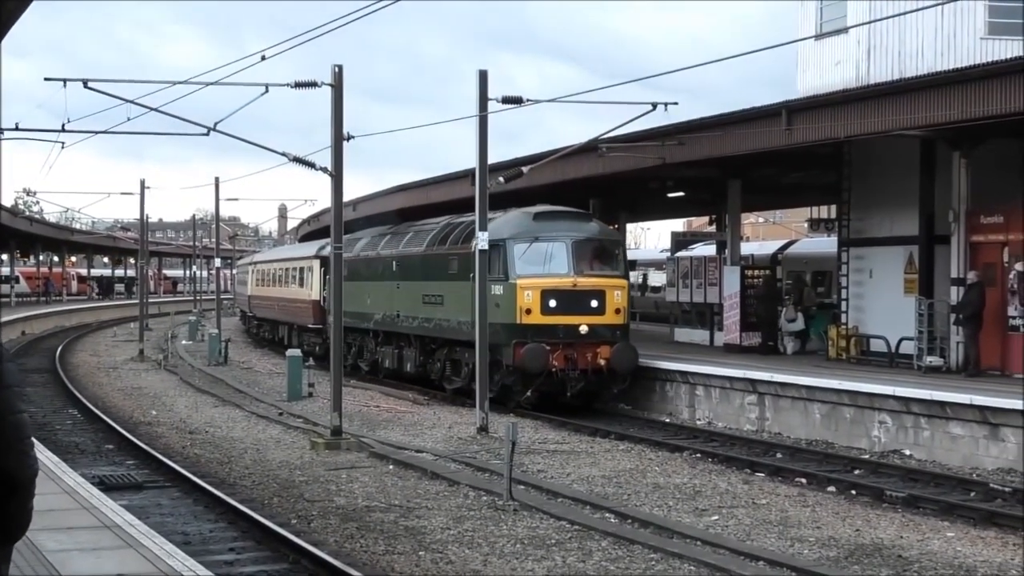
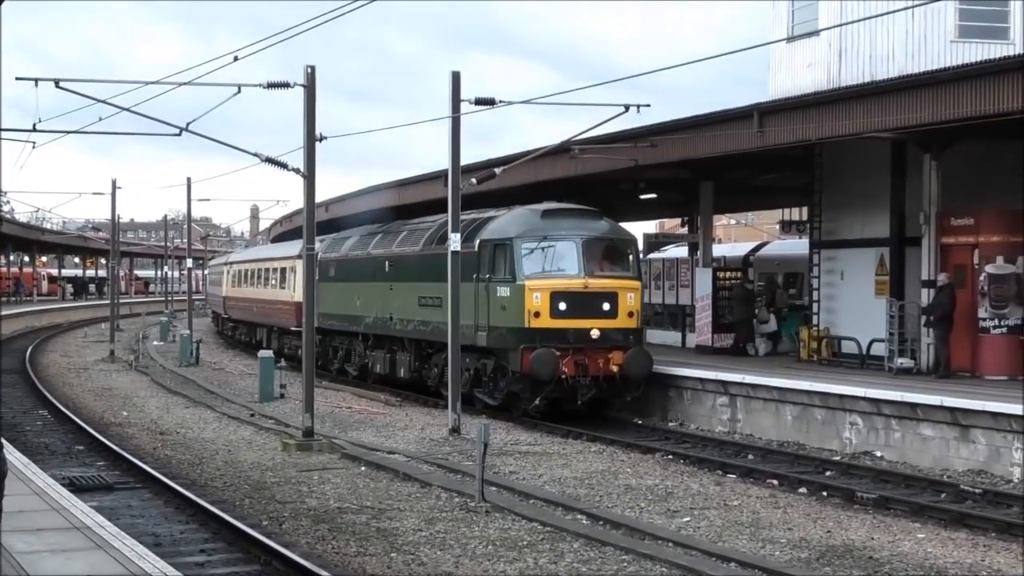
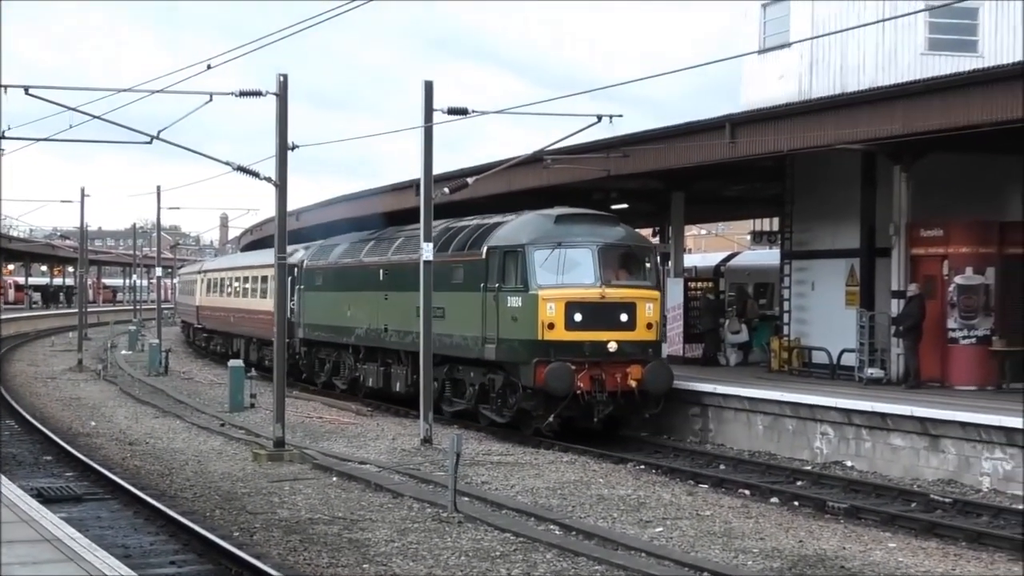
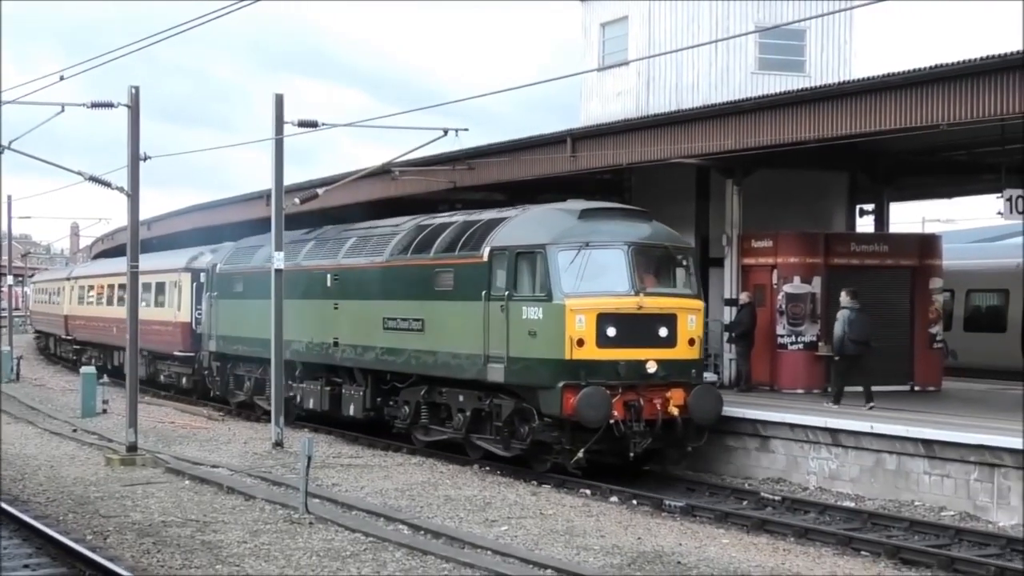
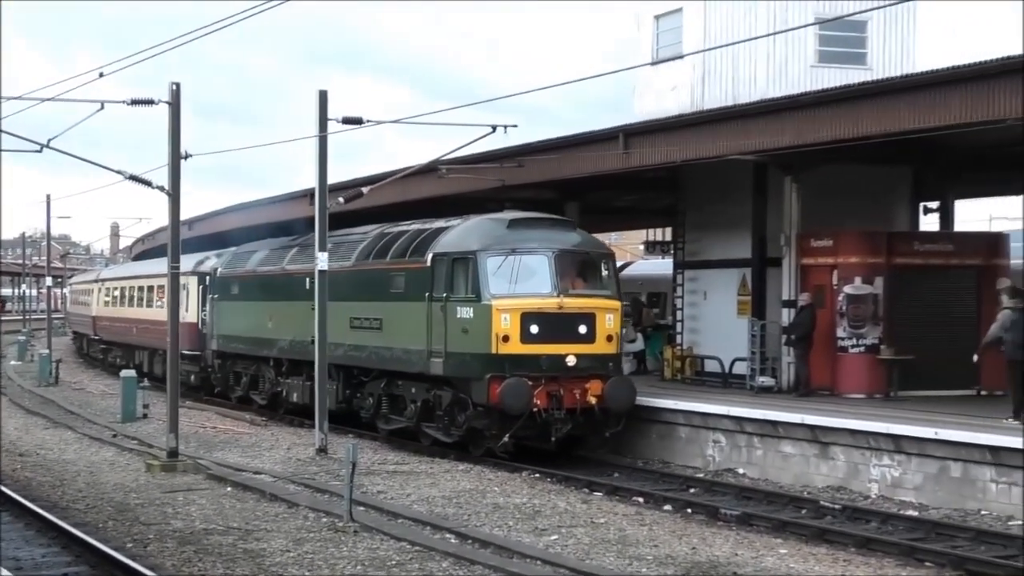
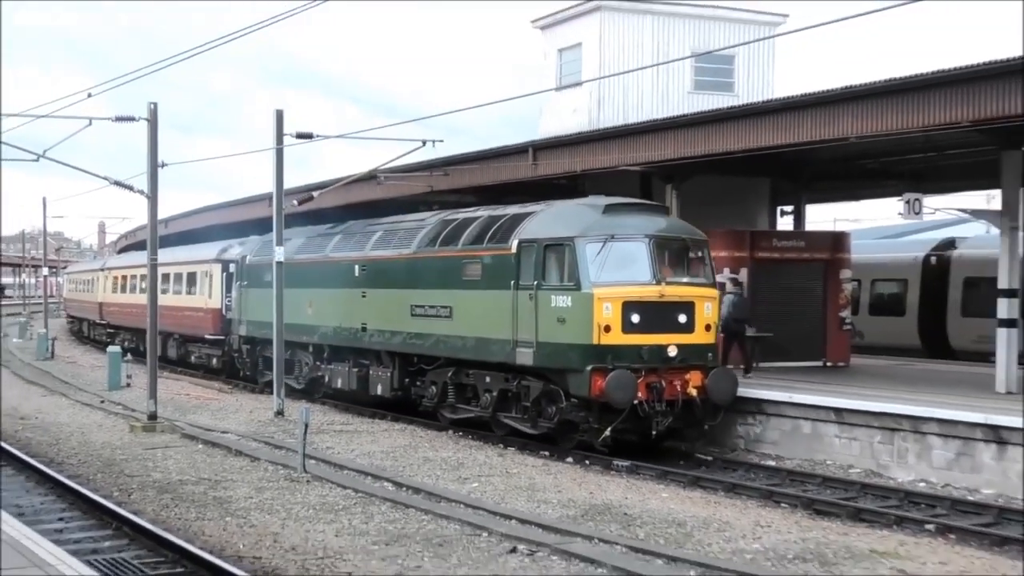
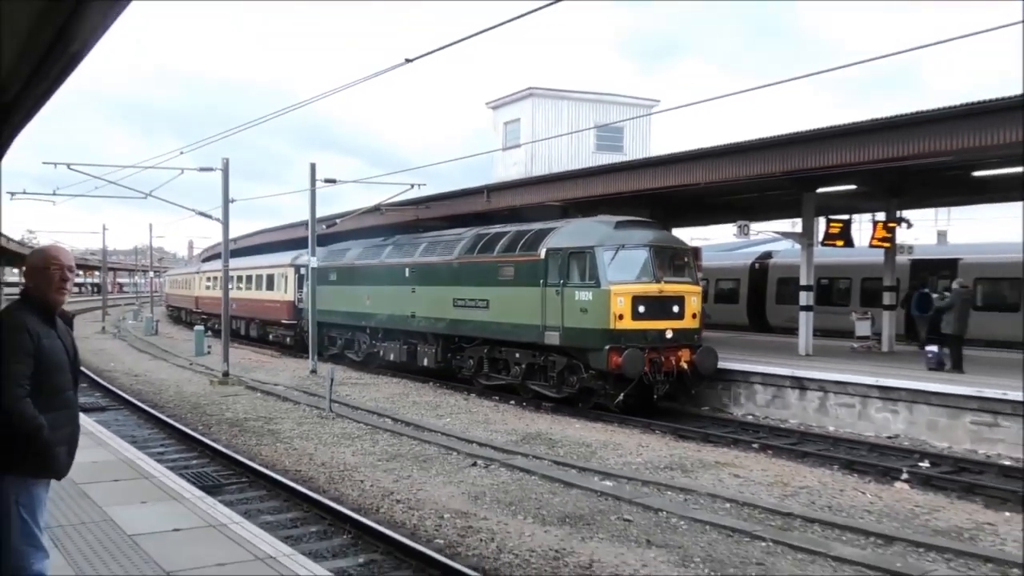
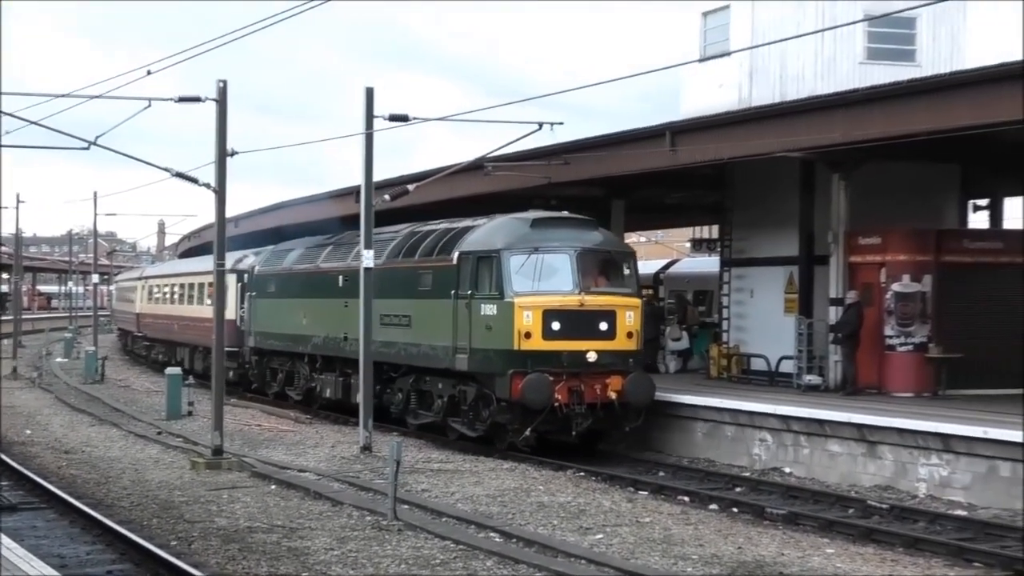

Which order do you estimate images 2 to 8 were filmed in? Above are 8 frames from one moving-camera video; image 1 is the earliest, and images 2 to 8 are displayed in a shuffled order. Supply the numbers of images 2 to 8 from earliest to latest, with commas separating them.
2, 3, 8, 5, 4, 6, 7
